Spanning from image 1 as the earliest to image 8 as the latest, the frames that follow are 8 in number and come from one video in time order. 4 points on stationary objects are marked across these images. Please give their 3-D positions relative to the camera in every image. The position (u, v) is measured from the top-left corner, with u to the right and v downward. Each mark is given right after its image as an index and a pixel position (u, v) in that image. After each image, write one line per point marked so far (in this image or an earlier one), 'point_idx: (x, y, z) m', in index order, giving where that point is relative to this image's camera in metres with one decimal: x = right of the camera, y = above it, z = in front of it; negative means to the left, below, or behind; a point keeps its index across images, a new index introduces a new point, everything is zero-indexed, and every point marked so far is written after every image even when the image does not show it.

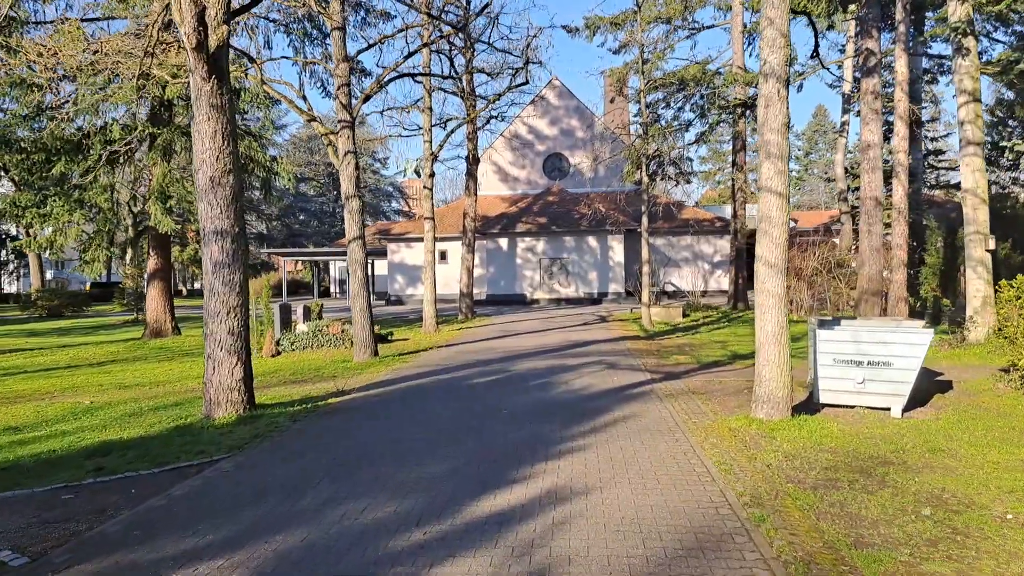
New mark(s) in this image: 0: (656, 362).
0: (+2.1, -1.1, +12.3) m
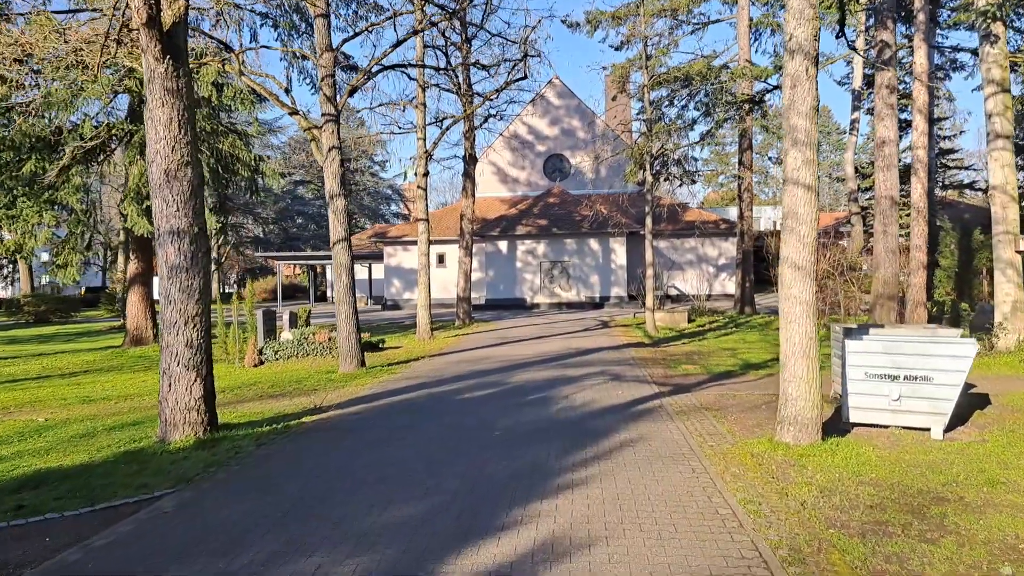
0: (+2.0, -1.1, +11.4) m
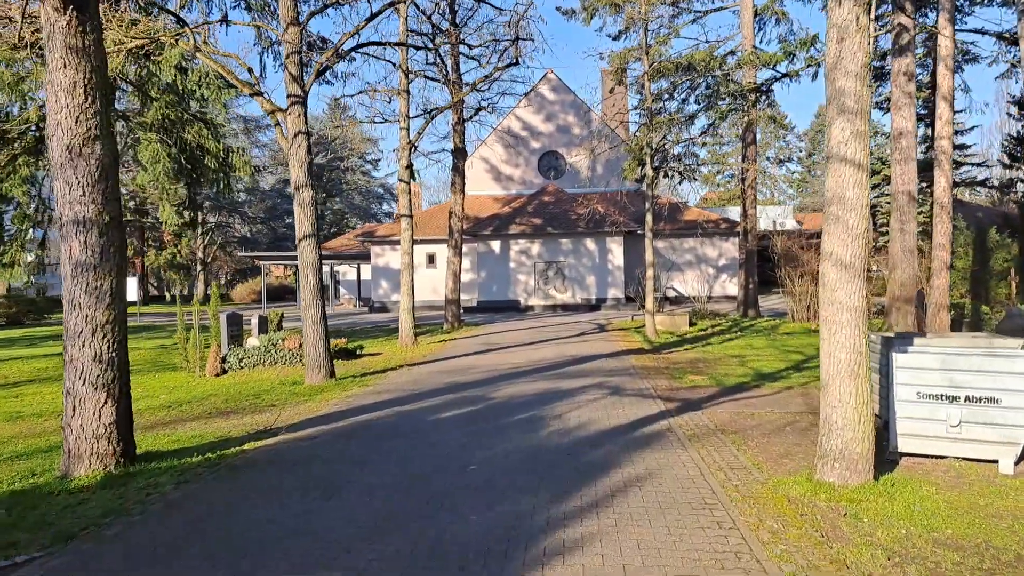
0: (+1.8, -1.1, +10.1) m
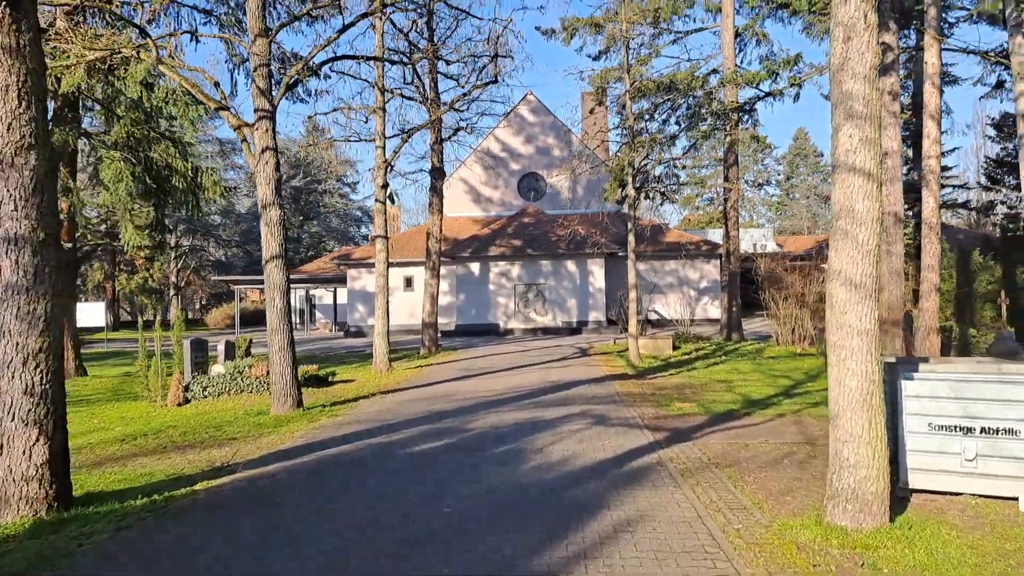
0: (+1.6, -1.4, +9.6) m
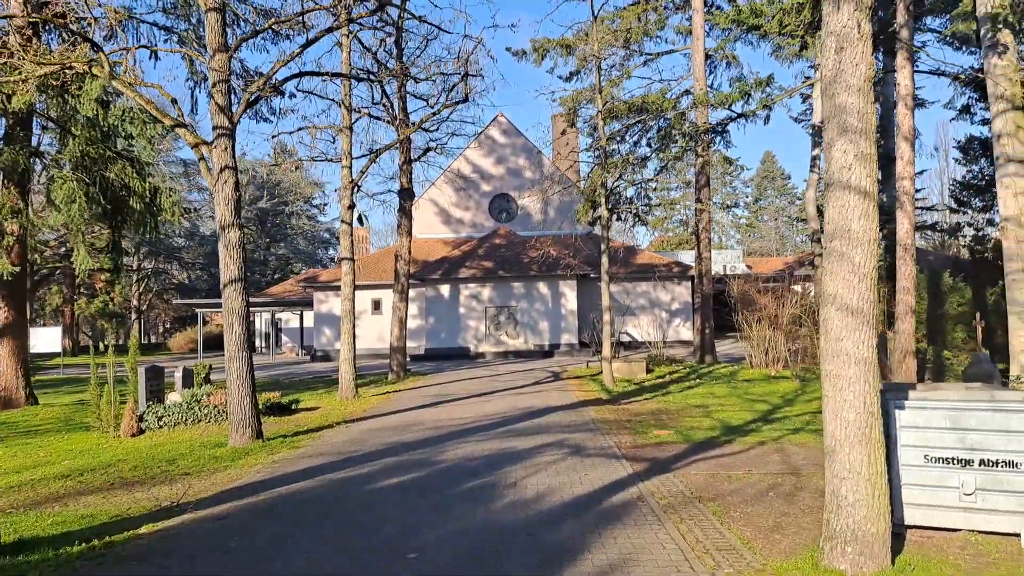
0: (+1.3, -1.7, +9.3) m
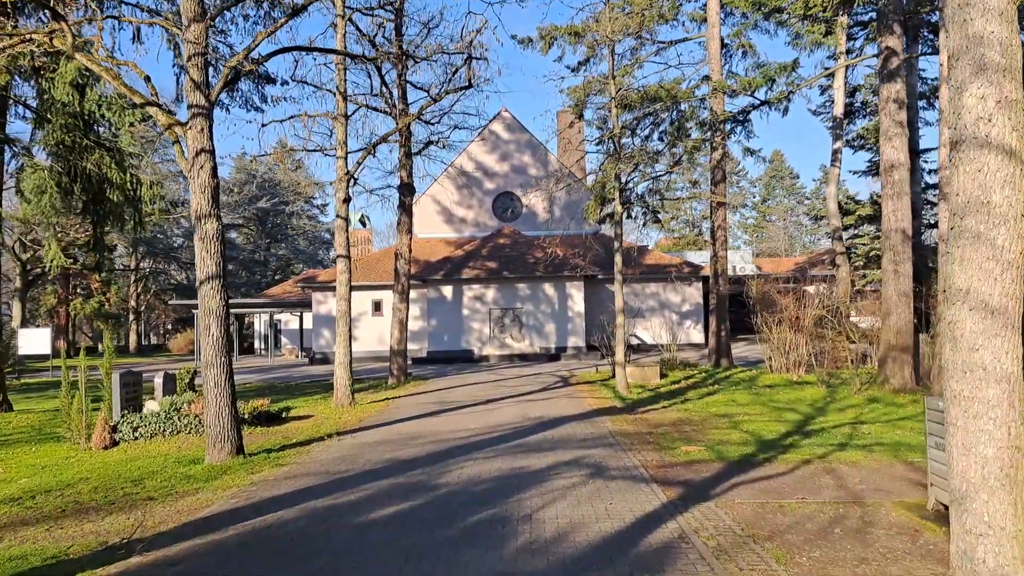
0: (+1.4, -1.6, +8.2) m
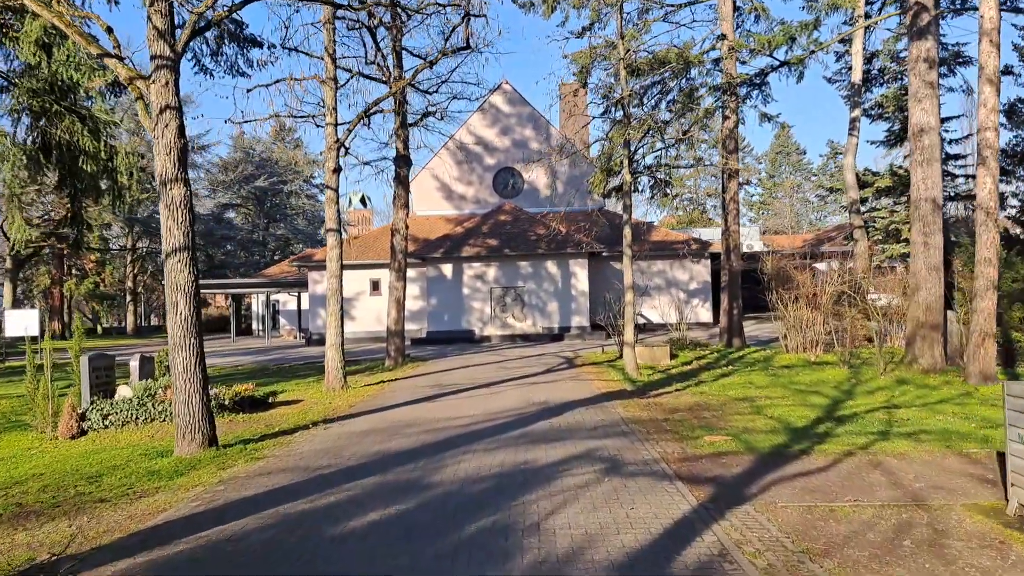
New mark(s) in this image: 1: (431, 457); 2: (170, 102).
0: (+1.4, -1.4, +7.3) m
1: (-0.7, -1.4, +7.2) m
2: (-3.2, +1.7, +8.0) m
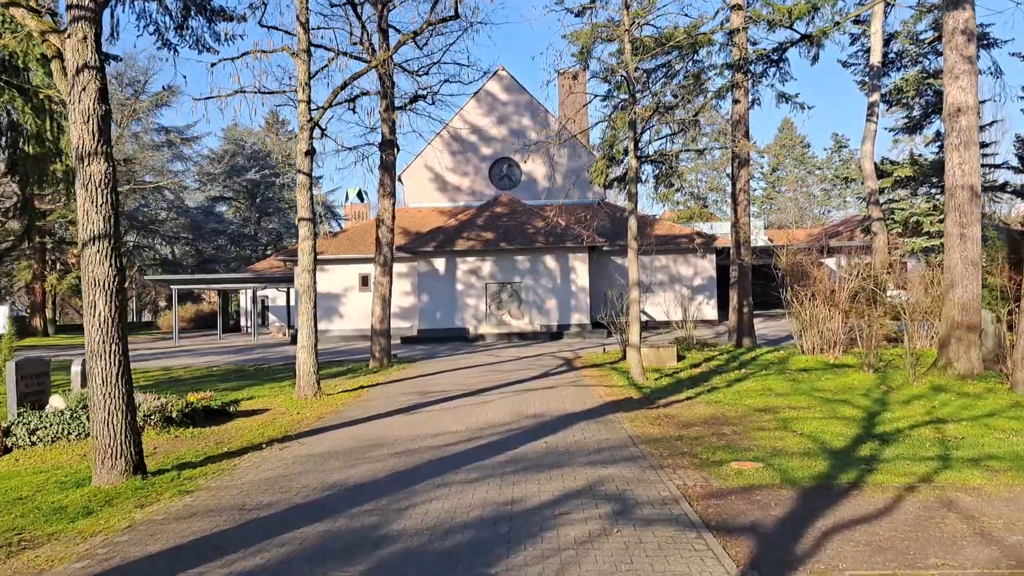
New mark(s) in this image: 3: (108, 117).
0: (+1.3, -1.4, +5.9) m
1: (-0.8, -1.4, +5.8) m
2: (-3.3, +1.8, +6.7) m
3: (-3.2, +1.4, +6.8) m
